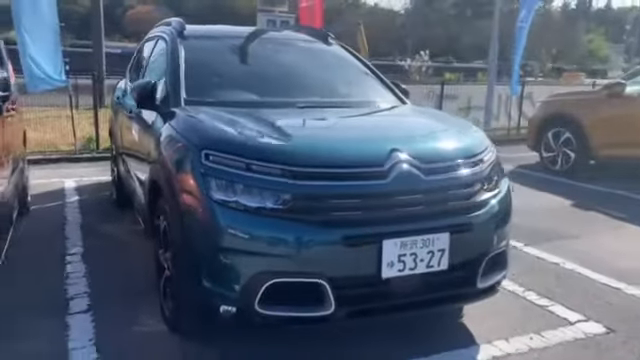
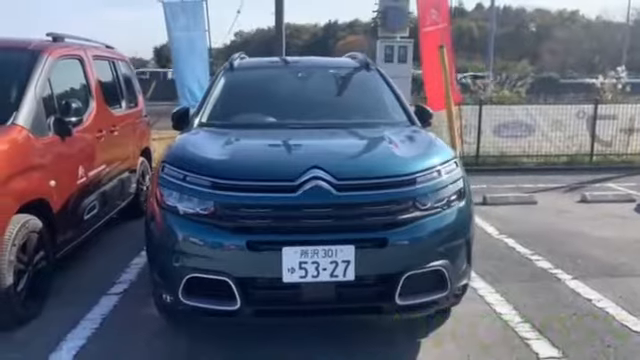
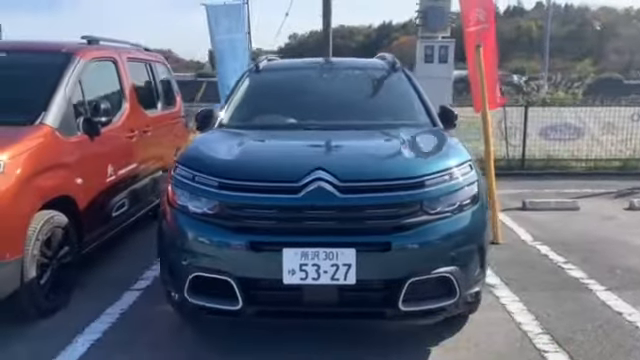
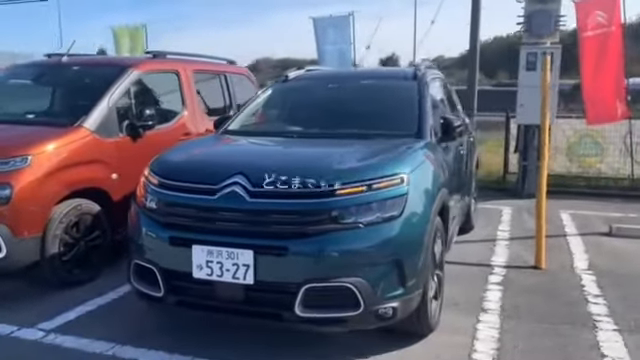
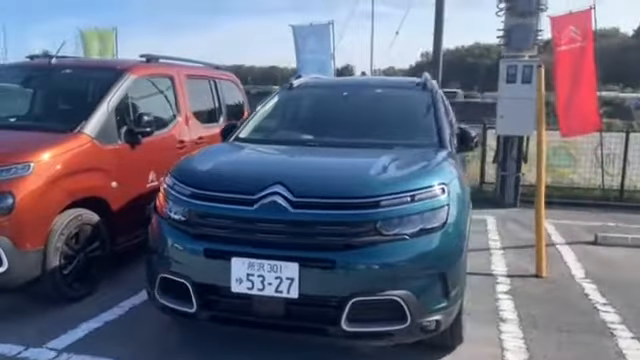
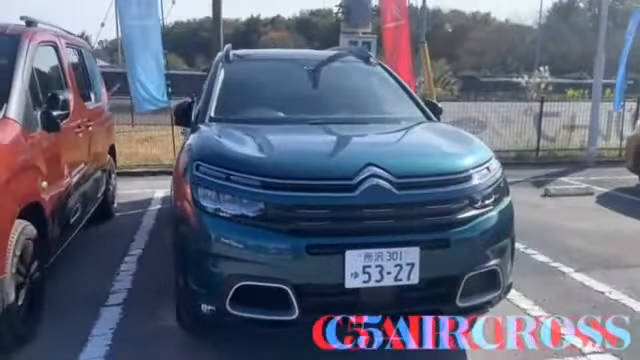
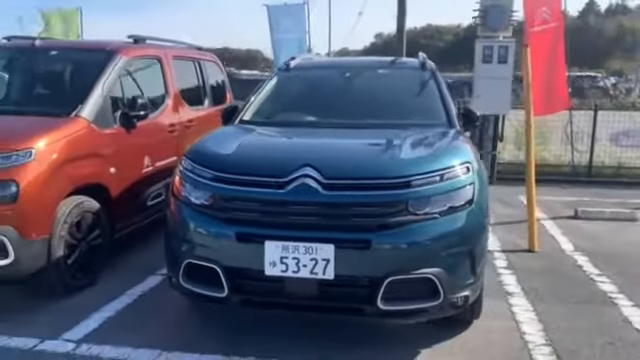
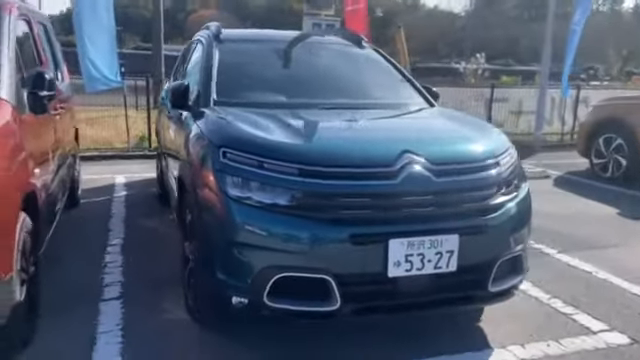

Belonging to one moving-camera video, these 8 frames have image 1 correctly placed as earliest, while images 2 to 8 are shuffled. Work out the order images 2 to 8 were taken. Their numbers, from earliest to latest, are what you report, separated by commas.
8, 6, 2, 3, 7, 5, 4
